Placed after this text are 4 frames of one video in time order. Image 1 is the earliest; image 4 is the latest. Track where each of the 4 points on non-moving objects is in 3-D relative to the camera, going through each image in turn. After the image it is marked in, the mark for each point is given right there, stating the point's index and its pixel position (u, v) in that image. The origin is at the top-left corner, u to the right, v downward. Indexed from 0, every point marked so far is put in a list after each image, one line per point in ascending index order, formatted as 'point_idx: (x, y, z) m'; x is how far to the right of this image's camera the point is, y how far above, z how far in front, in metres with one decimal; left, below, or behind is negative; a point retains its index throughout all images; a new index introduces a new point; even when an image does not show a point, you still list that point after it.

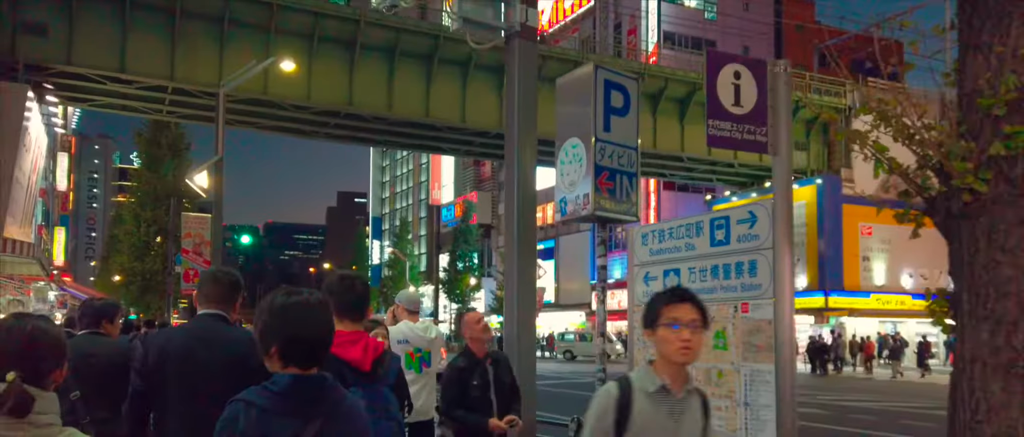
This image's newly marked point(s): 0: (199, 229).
0: (-6.9, -0.2, +19.5) m
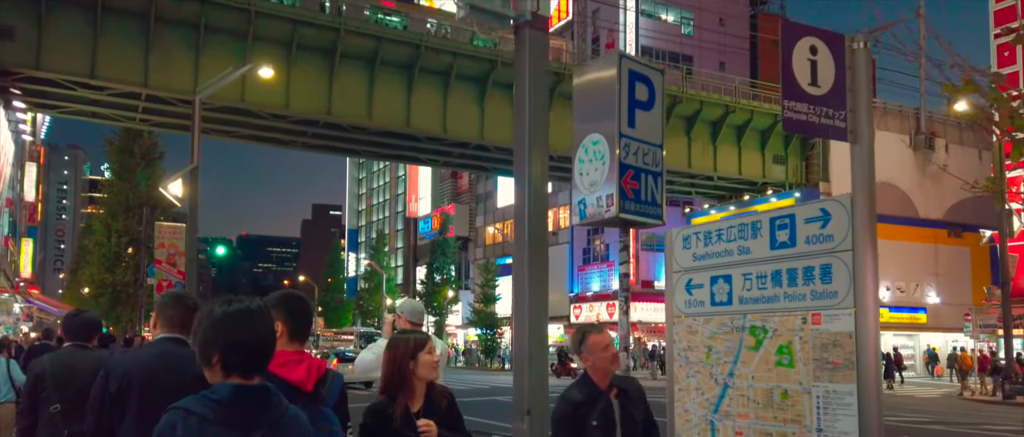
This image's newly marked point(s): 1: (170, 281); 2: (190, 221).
0: (-7.2, -0.4, +18.8) m
1: (-7.1, -1.3, +18.4) m
2: (-7.1, -0.1, +19.3) m
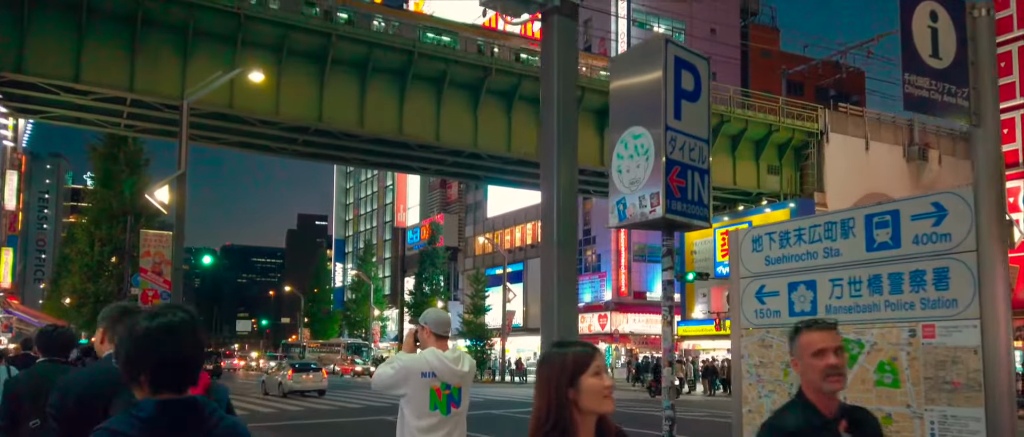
0: (-7.3, -0.6, +18.2) m
1: (-7.2, -1.5, +17.7) m
2: (-7.1, -0.2, +18.7) m
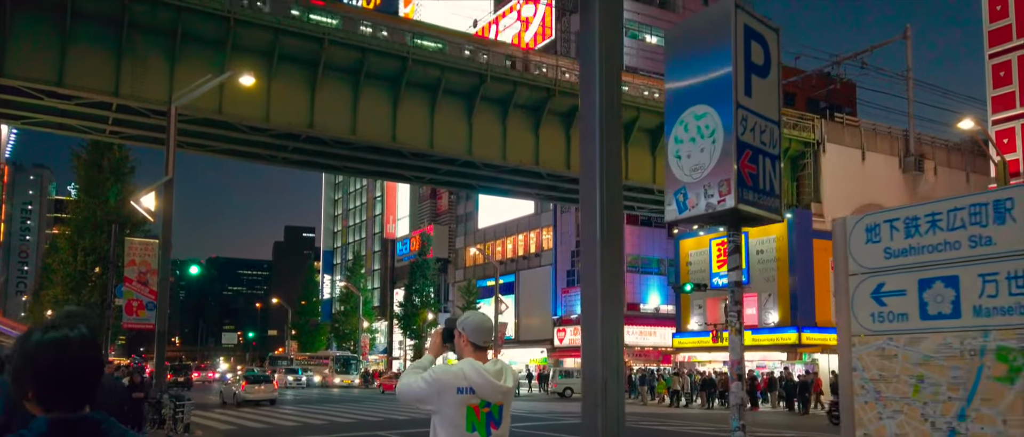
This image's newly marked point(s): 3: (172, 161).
0: (-7.3, -0.7, +17.5) m
1: (-7.2, -1.6, +17.0) m
2: (-7.1, -0.4, +18.0) m
3: (-7.6, +1.3, +19.9) m
